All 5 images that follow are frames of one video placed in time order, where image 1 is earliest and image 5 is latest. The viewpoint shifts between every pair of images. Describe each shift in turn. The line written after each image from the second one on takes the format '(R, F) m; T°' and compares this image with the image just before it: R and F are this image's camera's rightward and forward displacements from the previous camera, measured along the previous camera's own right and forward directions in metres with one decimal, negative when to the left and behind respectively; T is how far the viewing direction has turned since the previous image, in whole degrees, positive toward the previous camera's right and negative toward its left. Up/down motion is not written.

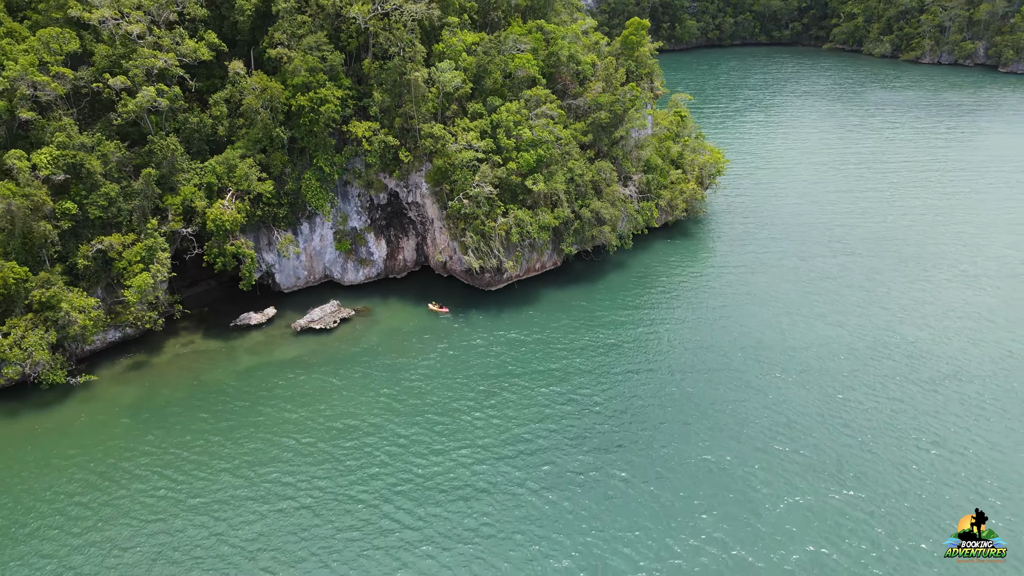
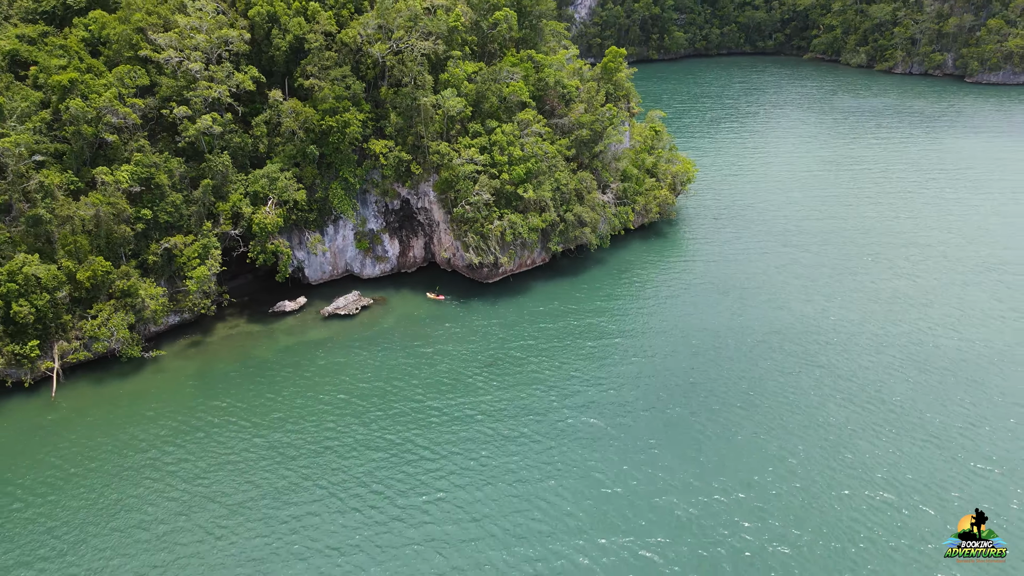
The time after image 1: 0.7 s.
(+0.3, -5.8) m; 0°
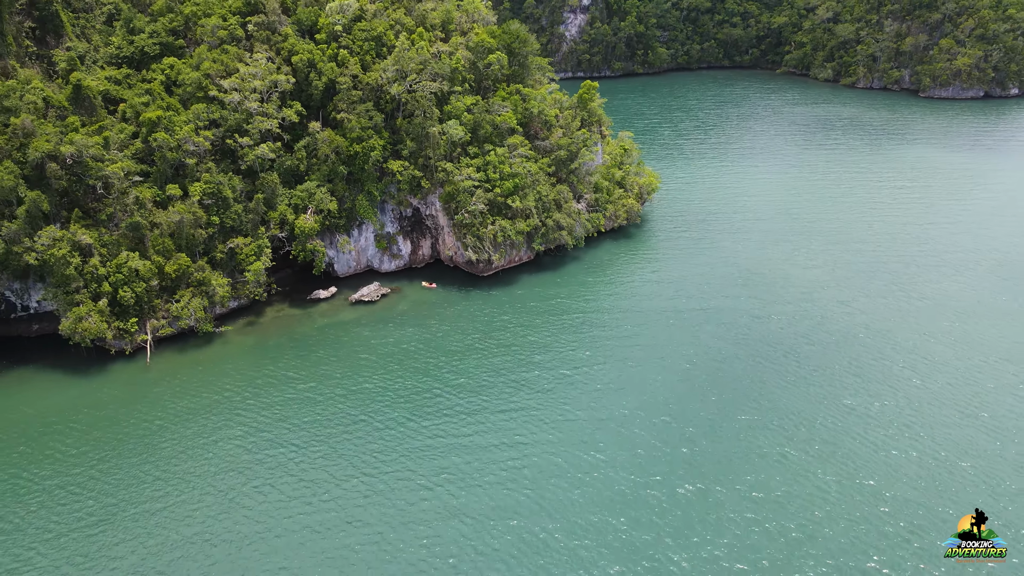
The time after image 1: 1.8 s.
(+0.6, -9.1) m; 0°
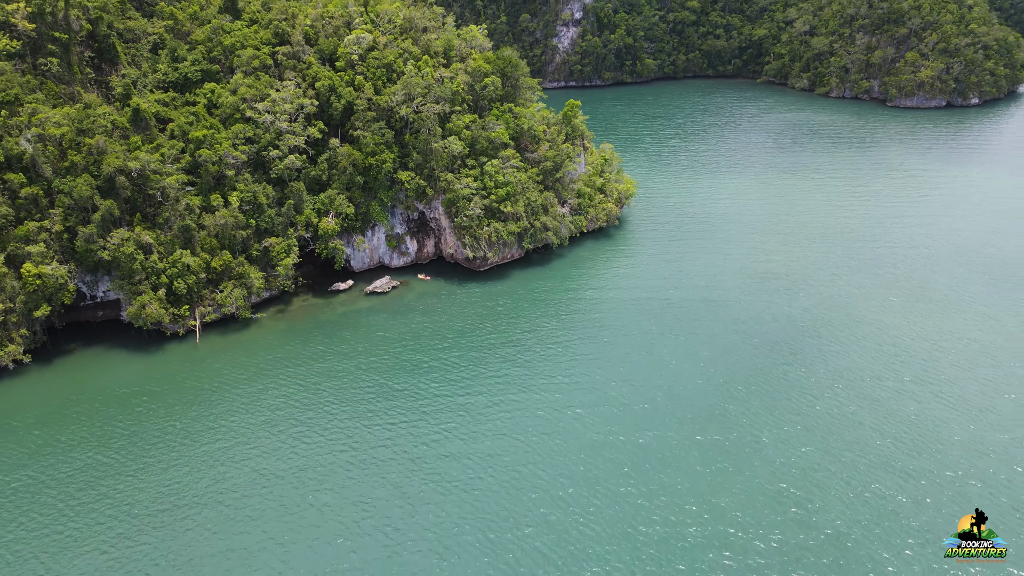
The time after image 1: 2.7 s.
(+0.5, -7.5) m; 0°
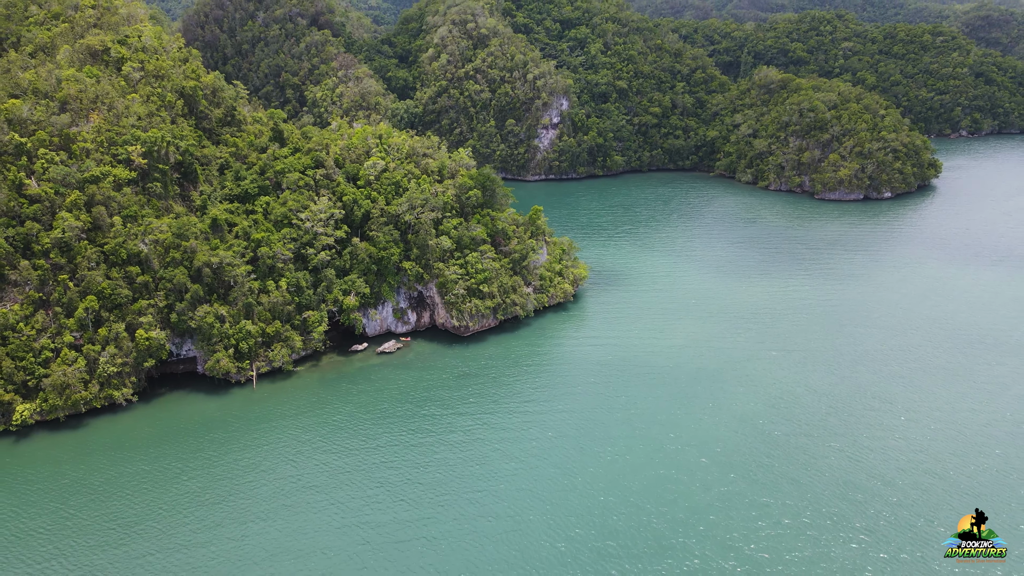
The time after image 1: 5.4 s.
(+2.3, -17.6) m; 0°
